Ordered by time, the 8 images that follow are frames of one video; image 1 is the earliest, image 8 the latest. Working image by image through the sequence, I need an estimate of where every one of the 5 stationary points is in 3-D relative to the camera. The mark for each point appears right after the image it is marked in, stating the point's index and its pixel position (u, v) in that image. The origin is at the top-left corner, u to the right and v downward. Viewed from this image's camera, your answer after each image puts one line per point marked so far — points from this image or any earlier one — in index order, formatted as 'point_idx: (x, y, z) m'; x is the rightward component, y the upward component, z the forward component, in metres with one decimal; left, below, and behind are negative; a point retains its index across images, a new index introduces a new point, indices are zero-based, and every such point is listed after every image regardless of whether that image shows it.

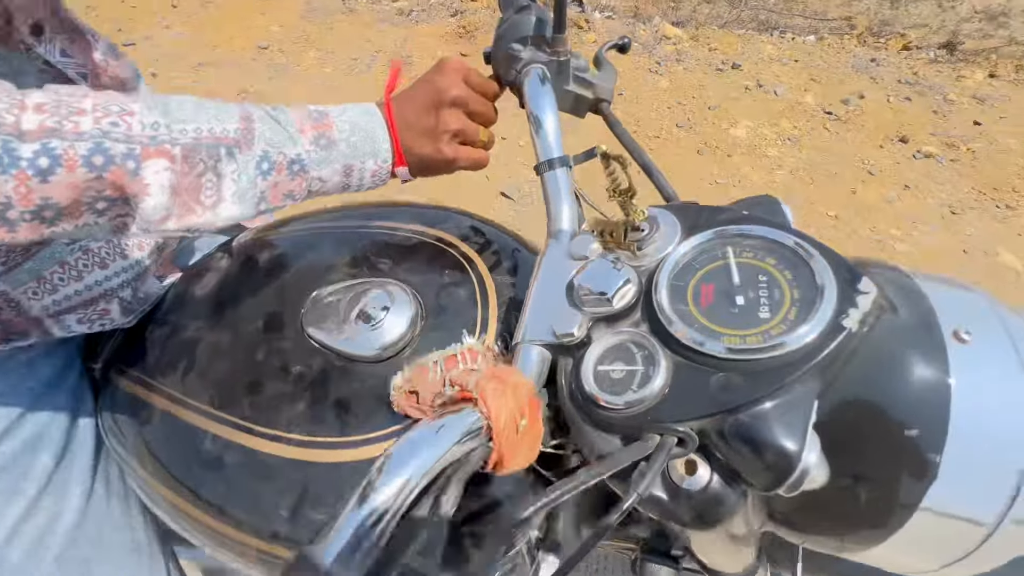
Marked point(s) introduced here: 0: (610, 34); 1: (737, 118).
0: (+0.8, +2.1, +3.6) m
1: (+1.5, +1.1, +3.0) m
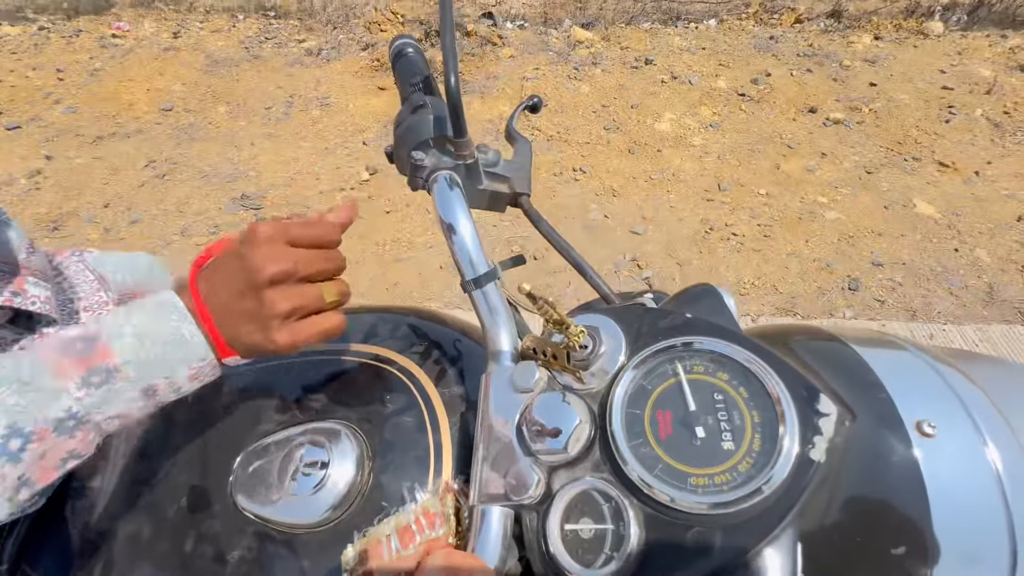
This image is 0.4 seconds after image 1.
0: (+0.1, +2.0, +3.7) m
1: (+1.0, +1.2, +3.1) m
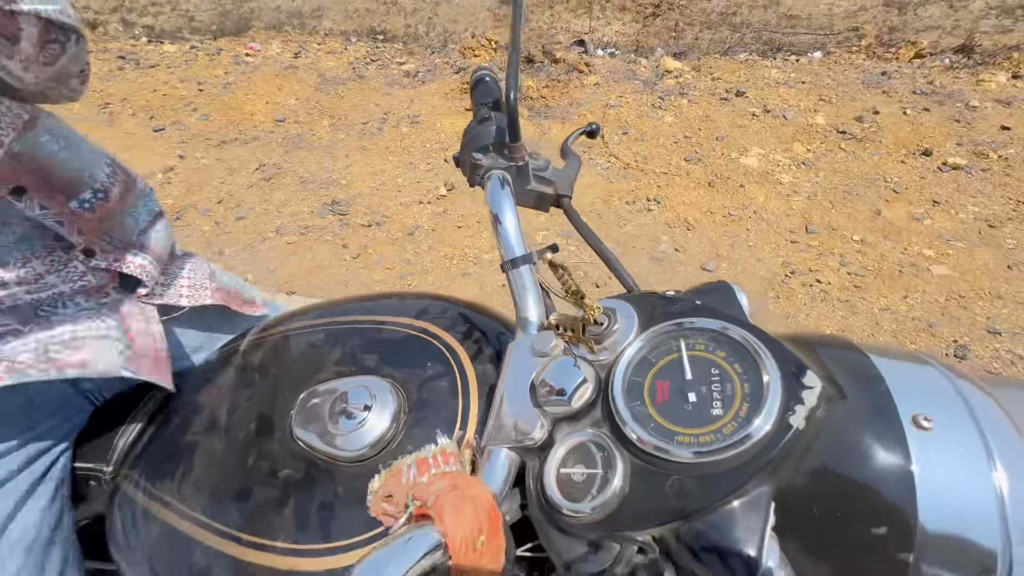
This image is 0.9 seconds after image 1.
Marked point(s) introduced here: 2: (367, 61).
0: (+0.8, +1.8, +3.7) m
1: (+1.5, +0.9, +3.0) m
2: (-1.3, +2.0, +3.9) m
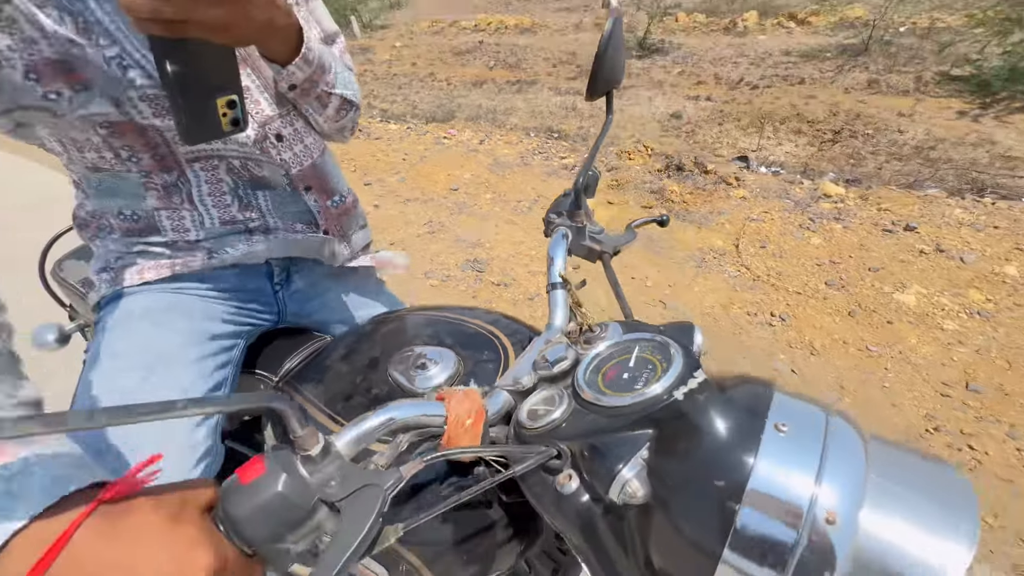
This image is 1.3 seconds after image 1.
0: (+2.0, +0.8, +3.7) m
1: (+2.3, 0.0, +2.7) m
2: (+0.2, +1.4, +4.6) m
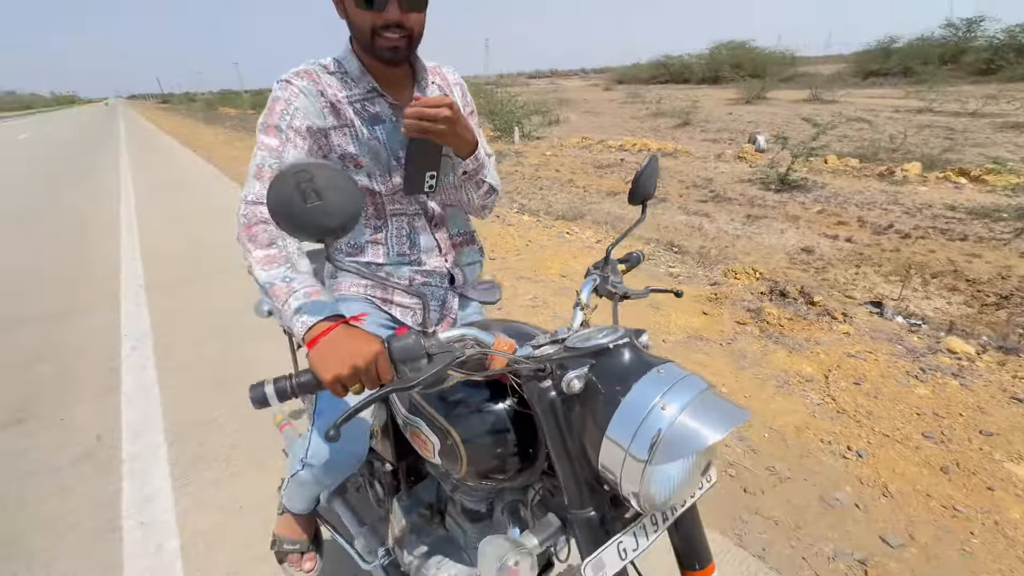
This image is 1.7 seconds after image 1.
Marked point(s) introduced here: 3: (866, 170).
0: (+2.9, -0.3, +3.6) m
1: (+2.8, -0.9, +2.4) m
2: (+1.5, +0.3, +5.0) m
3: (+9.3, +3.1, +11.8) m
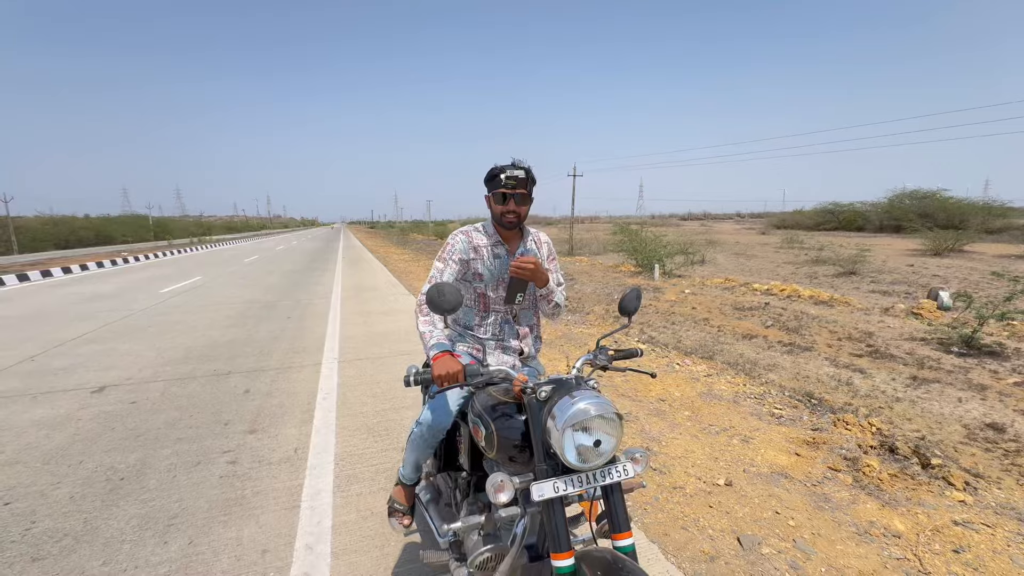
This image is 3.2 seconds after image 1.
0: (+3.5, -1.6, +3.3) m
1: (+3.0, -1.8, +2.1) m
2: (+2.7, -1.2, +5.2) m
3: (+12.4, -1.2, +9.7) m
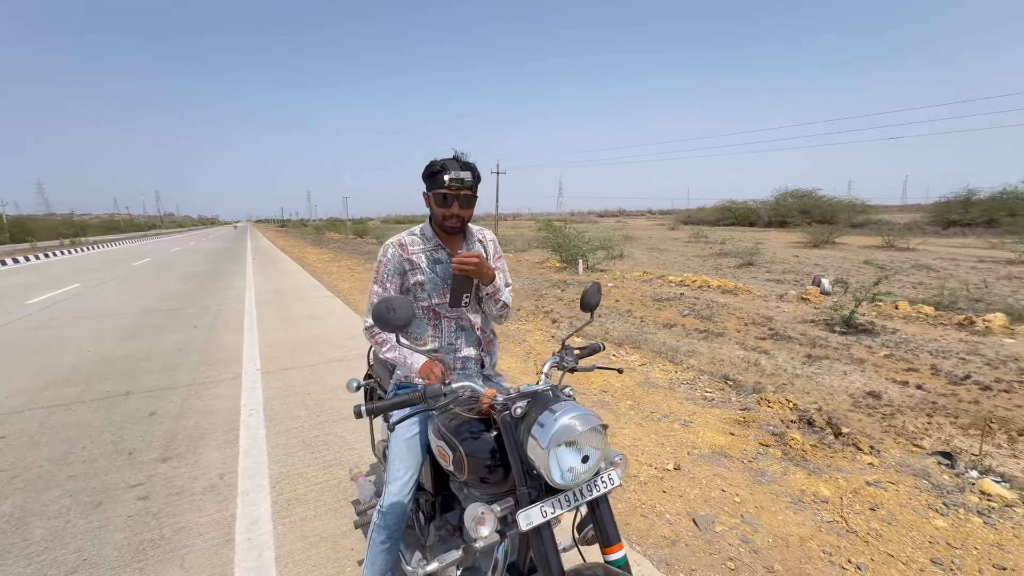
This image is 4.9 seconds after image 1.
0: (+3.2, -1.5, +3.8) m
1: (+2.9, -1.7, +2.5) m
2: (+2.0, -1.1, +5.5) m
3: (+10.9, -0.8, +11.5) m
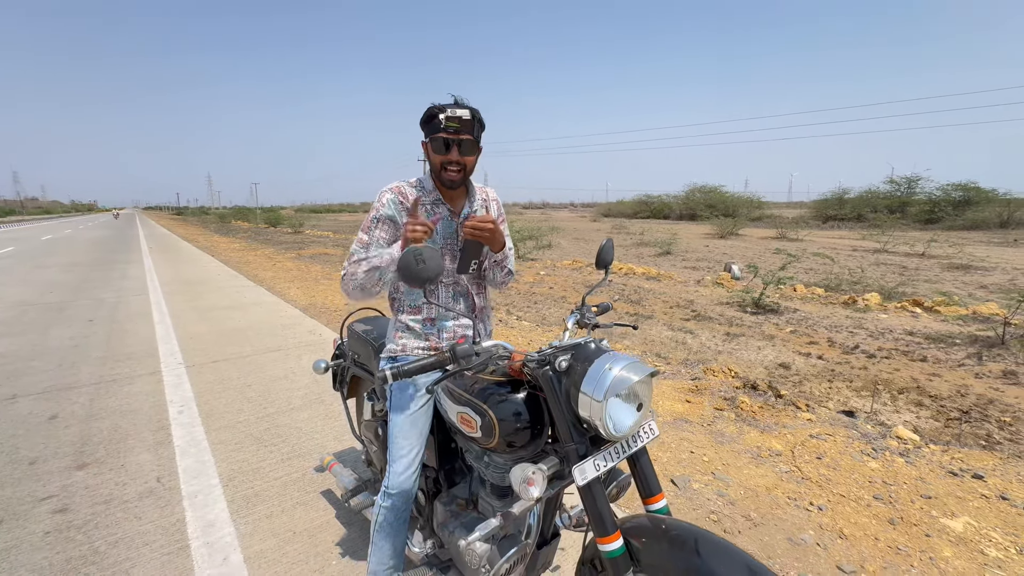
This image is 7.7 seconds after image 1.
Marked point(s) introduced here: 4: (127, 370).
0: (+3.0, -1.2, +4.2) m
1: (+2.8, -1.4, +2.9) m
2: (+1.5, -0.9, +5.7) m
3: (+9.2, -0.3, +13.1) m
4: (-4.3, -0.9, +5.1) m
